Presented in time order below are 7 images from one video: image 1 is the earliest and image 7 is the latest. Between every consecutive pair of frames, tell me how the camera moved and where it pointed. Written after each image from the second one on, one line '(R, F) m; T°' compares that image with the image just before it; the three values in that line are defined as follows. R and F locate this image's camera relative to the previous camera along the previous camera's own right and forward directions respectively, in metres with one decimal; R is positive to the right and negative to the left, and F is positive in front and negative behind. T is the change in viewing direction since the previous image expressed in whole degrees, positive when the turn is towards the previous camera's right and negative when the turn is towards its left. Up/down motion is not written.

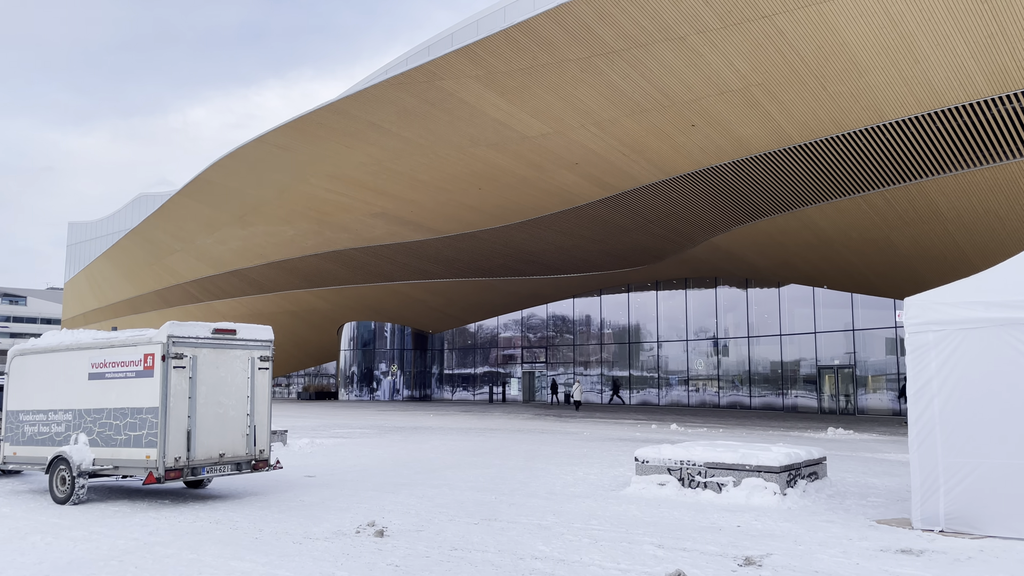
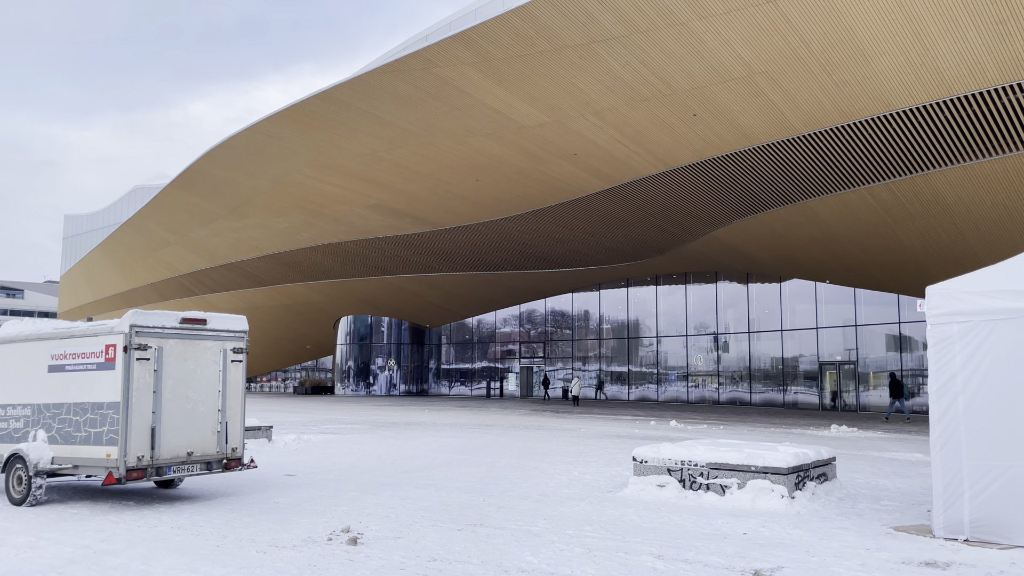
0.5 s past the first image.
(+0.1, +0.4) m; 0°
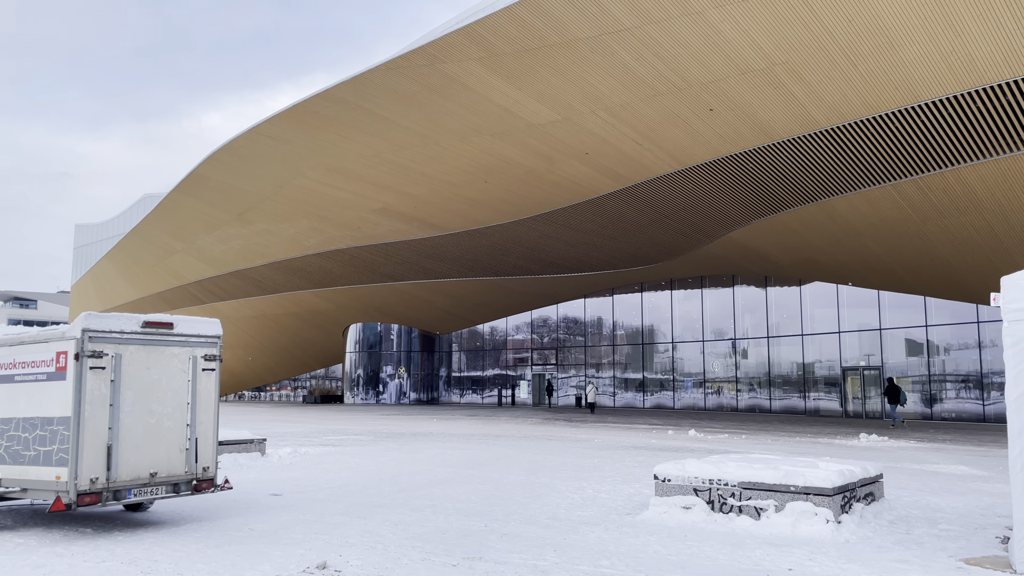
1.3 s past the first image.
(0.0, +0.6) m; -1°
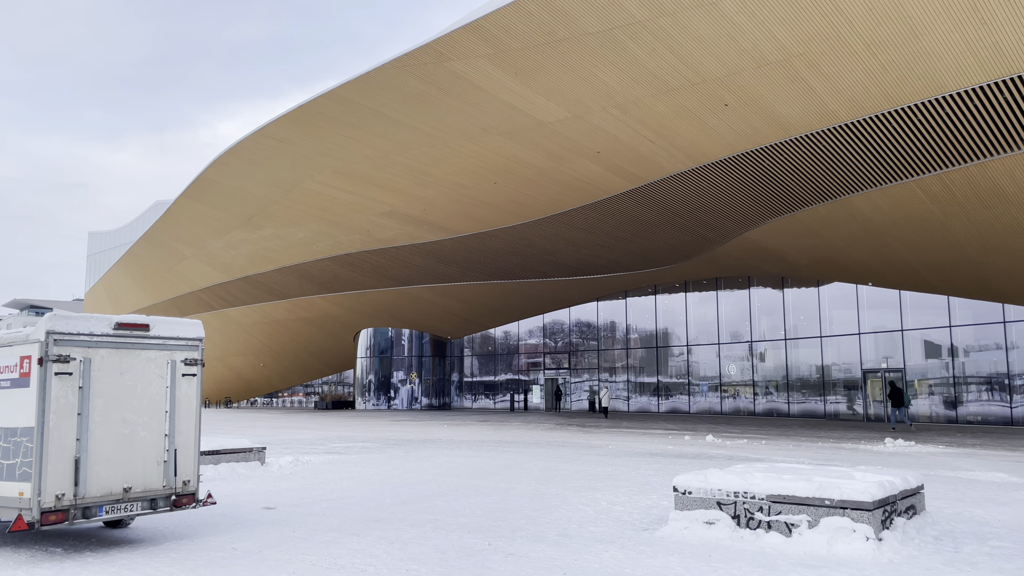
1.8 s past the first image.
(0.0, +0.4) m; -1°
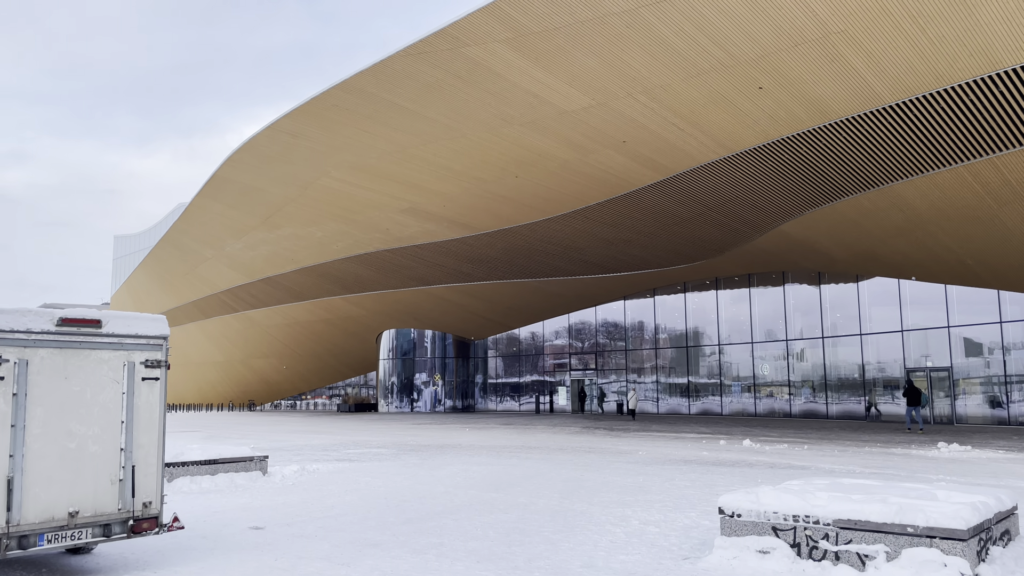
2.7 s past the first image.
(+0.1, +0.7) m; -2°
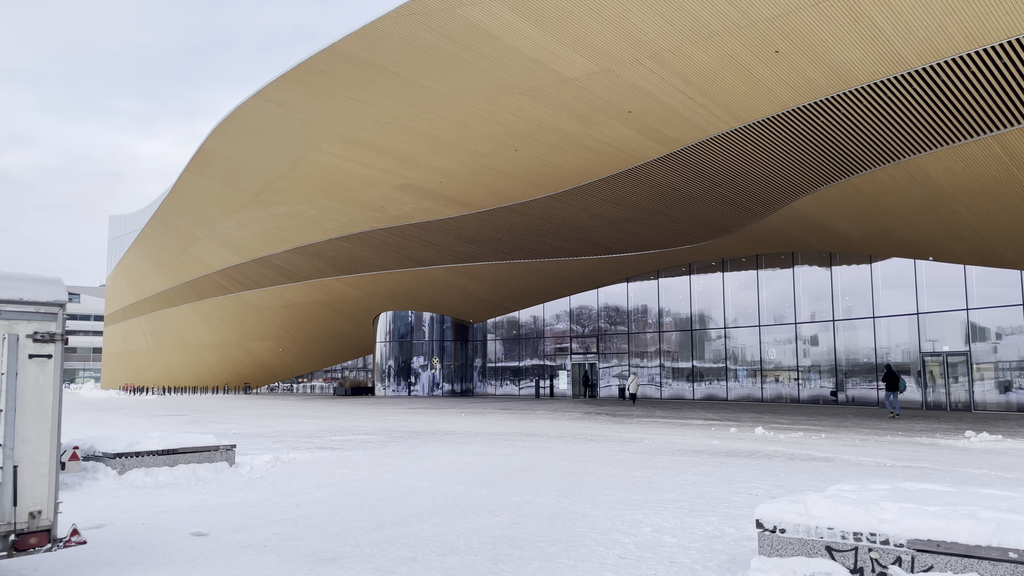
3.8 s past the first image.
(+0.1, +0.8) m; 0°
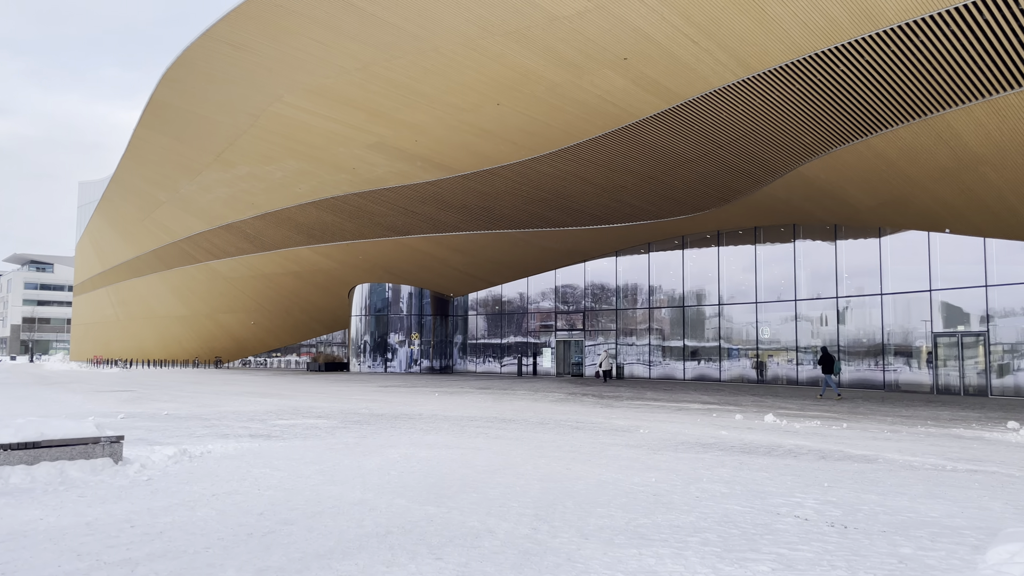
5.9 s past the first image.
(+0.1, +1.5) m; +1°
